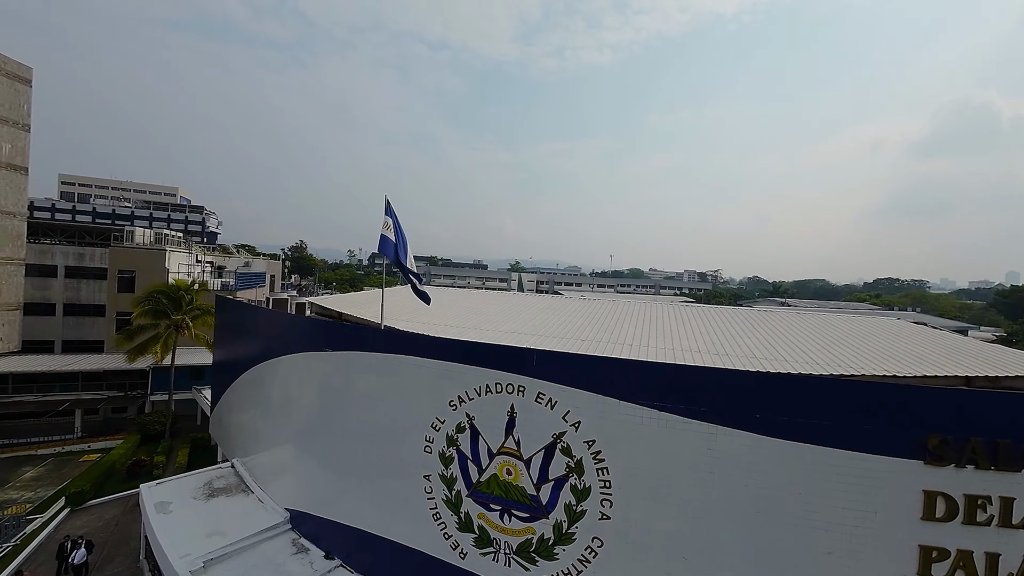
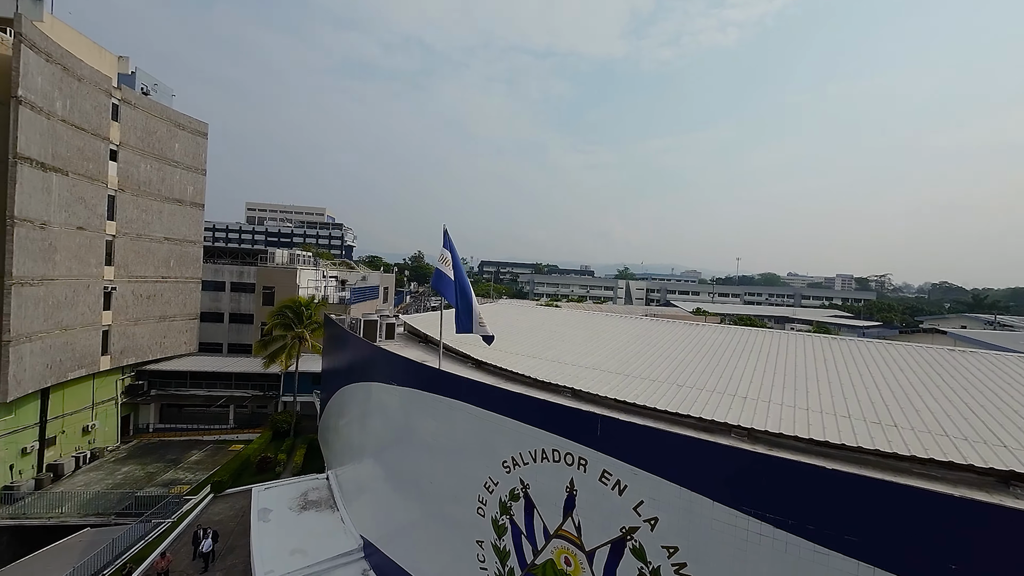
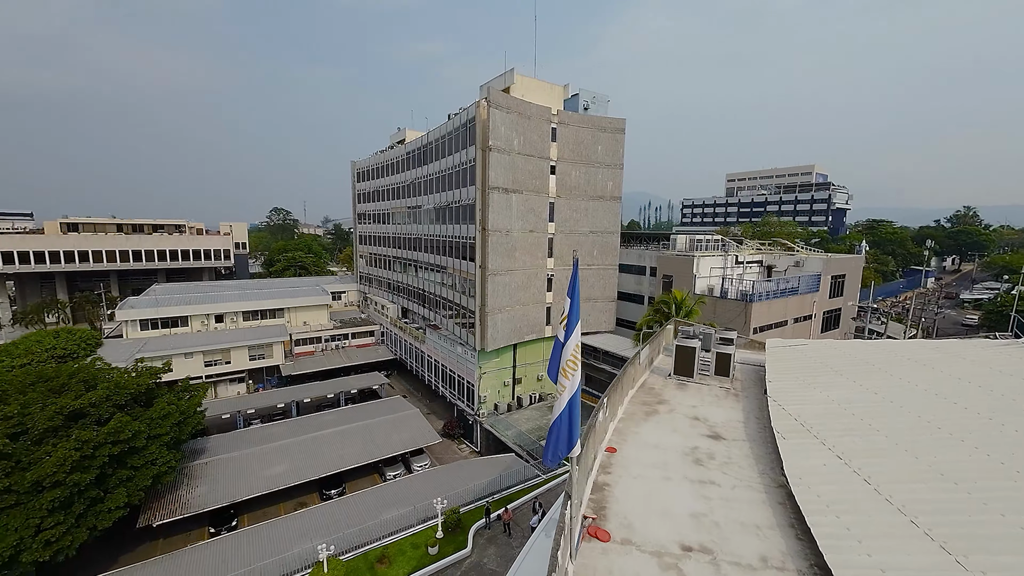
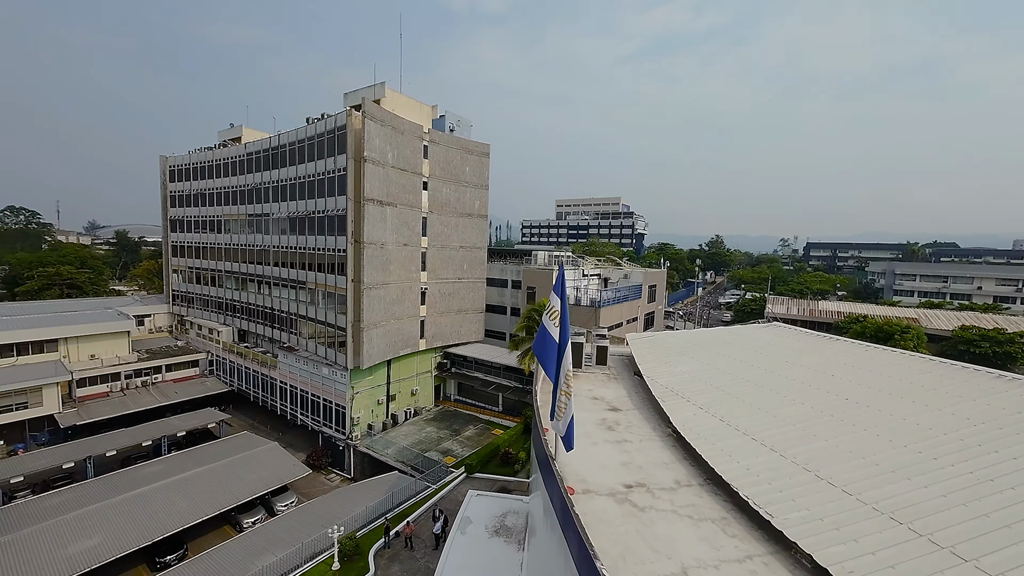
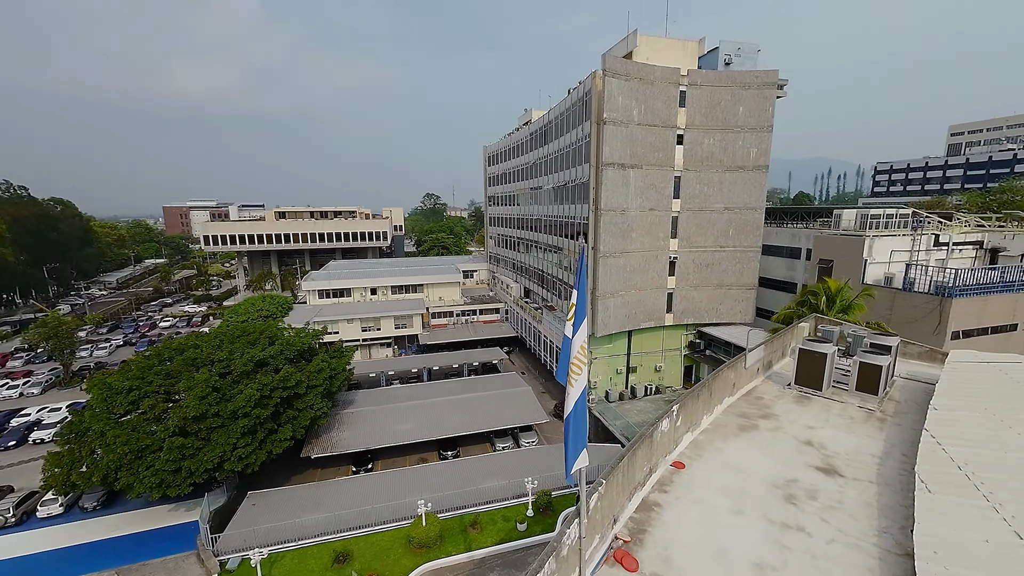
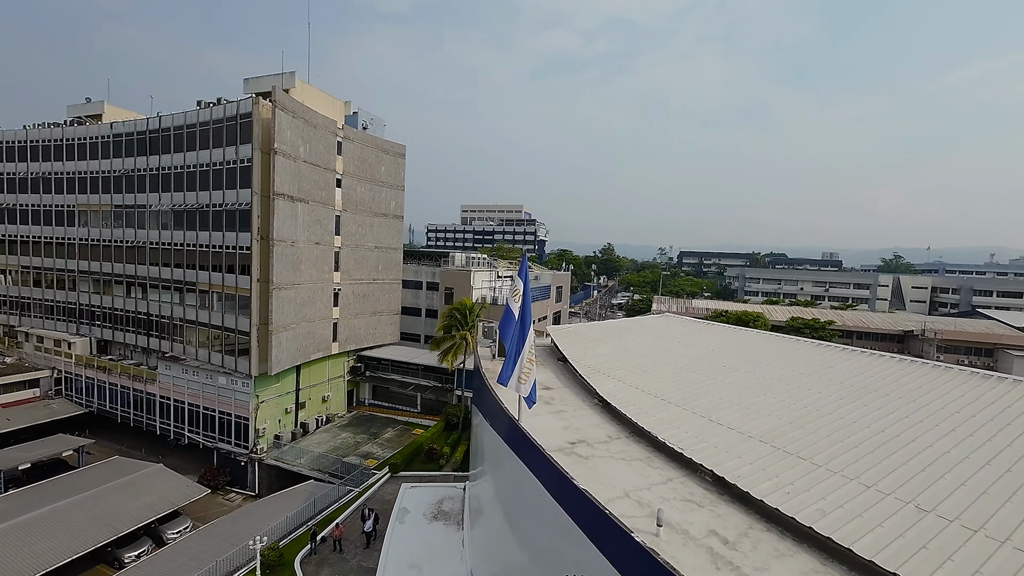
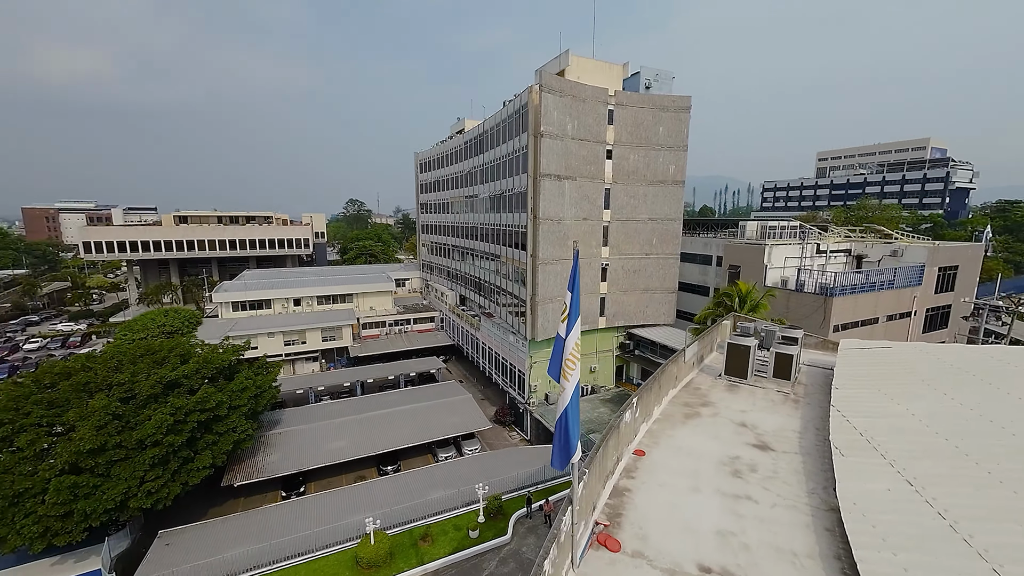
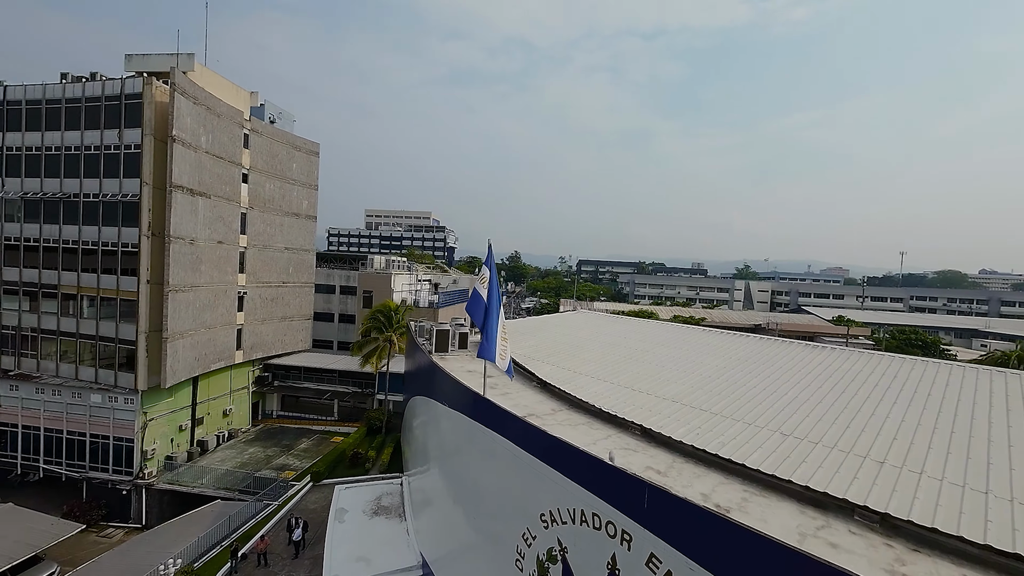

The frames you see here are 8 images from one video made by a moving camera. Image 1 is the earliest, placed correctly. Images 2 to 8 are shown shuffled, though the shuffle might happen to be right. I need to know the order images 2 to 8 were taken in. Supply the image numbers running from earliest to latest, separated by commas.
2, 8, 6, 4, 3, 7, 5
